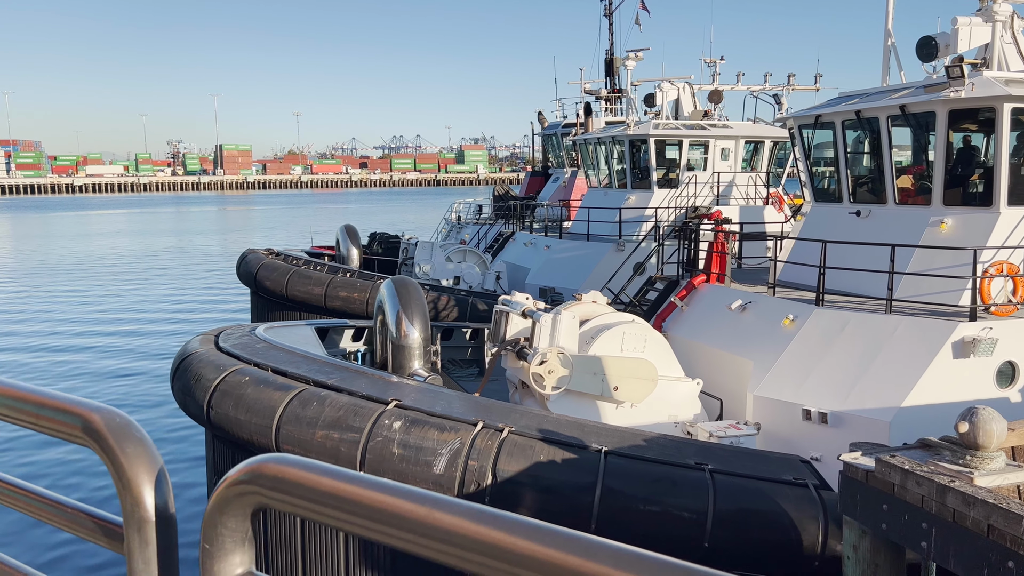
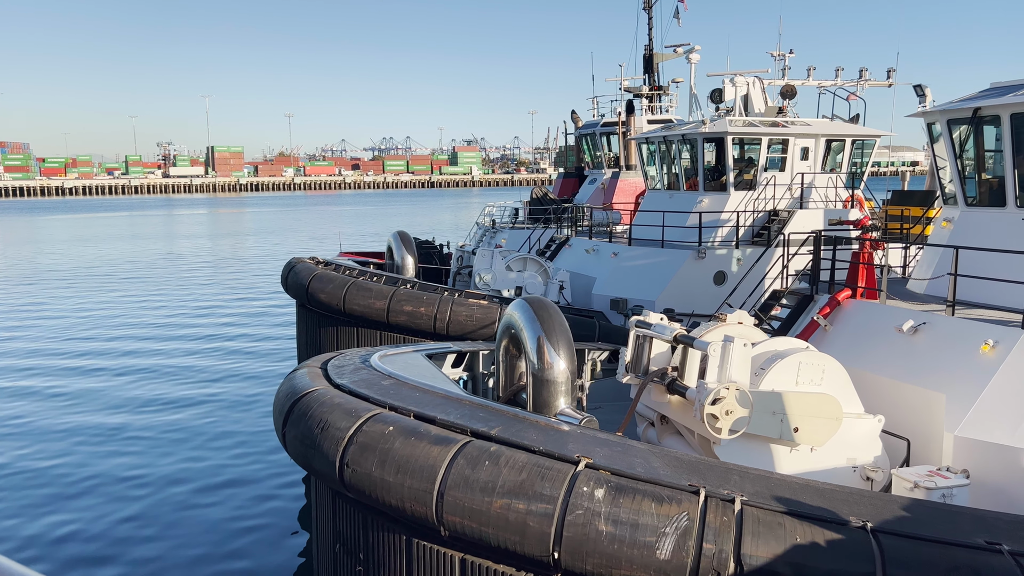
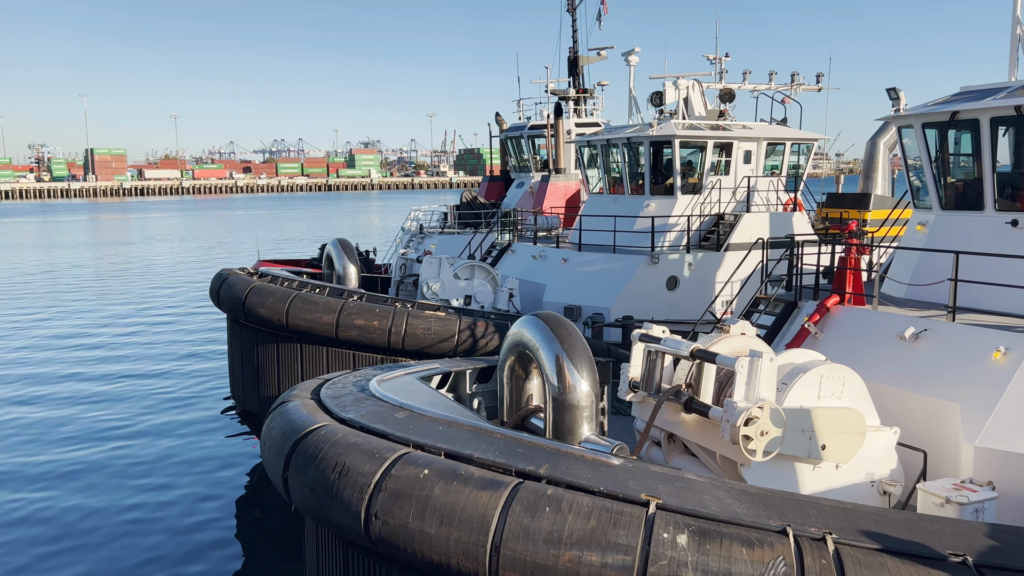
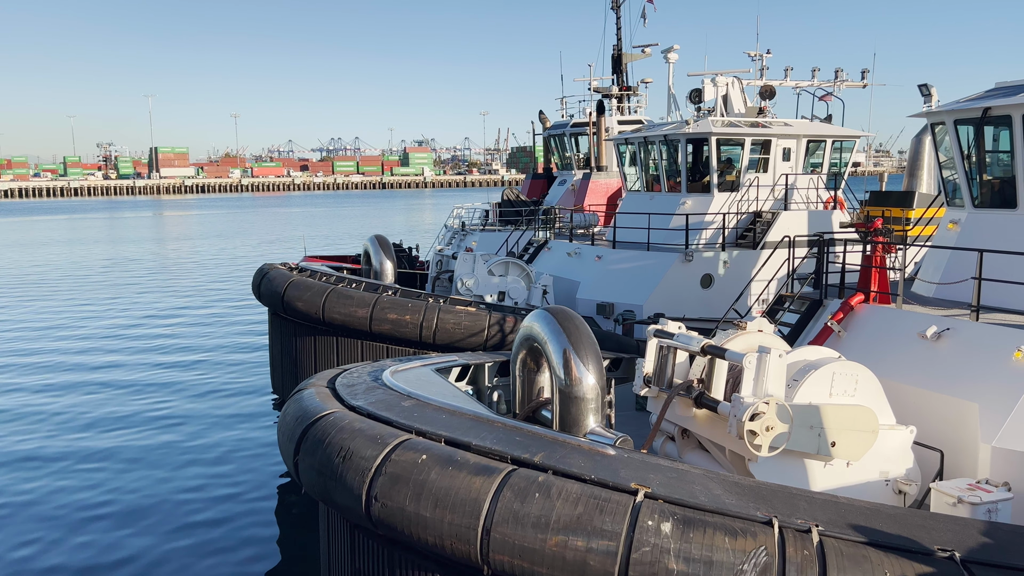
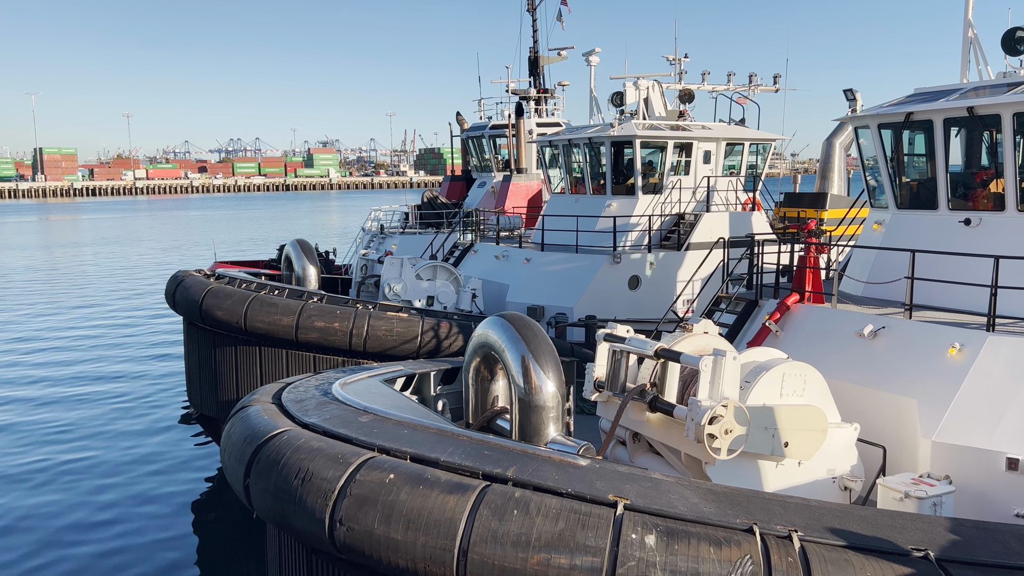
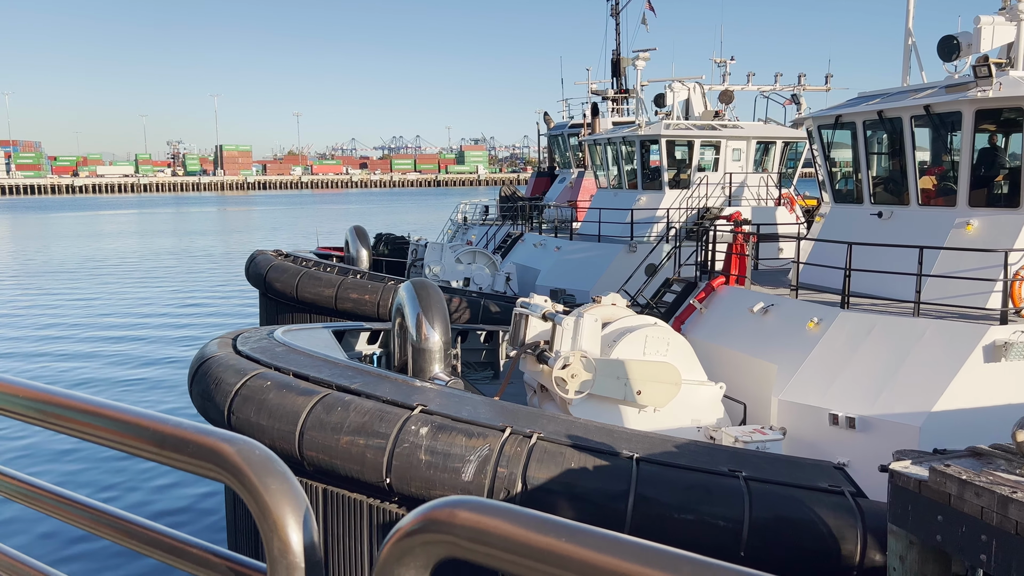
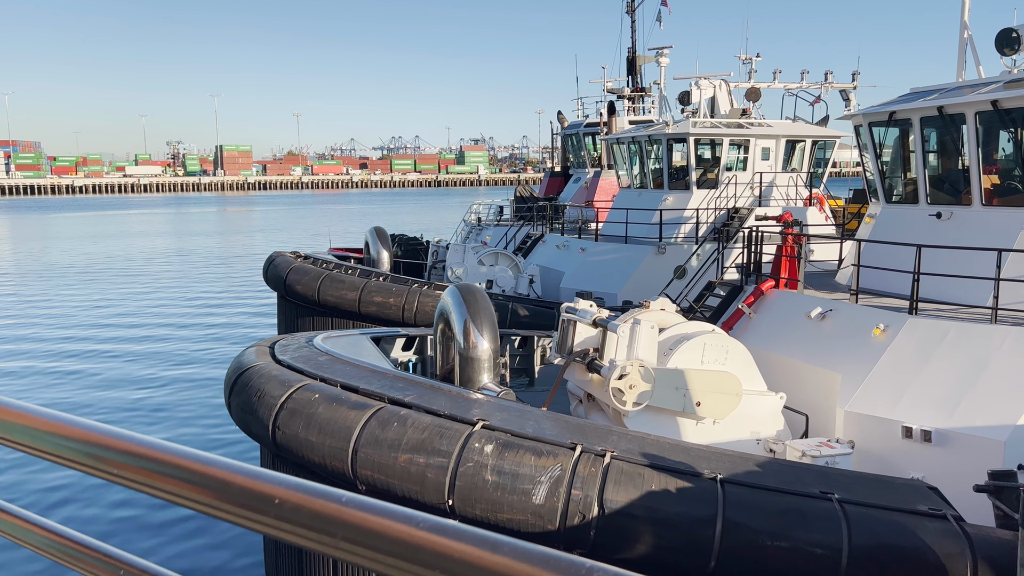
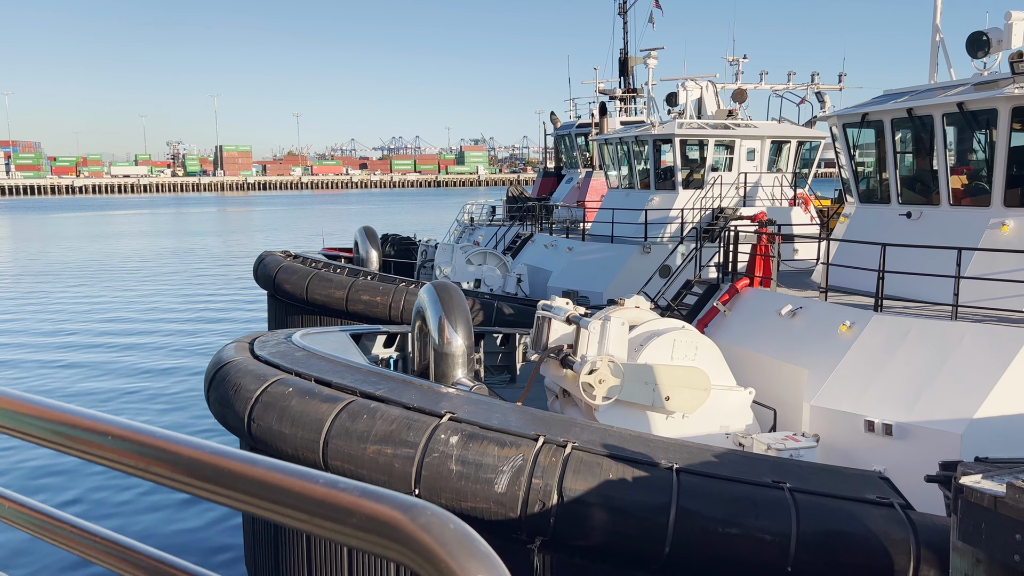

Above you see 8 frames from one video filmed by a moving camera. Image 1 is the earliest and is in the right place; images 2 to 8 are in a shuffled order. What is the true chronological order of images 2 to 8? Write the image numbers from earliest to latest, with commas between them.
6, 8, 7, 2, 4, 3, 5
